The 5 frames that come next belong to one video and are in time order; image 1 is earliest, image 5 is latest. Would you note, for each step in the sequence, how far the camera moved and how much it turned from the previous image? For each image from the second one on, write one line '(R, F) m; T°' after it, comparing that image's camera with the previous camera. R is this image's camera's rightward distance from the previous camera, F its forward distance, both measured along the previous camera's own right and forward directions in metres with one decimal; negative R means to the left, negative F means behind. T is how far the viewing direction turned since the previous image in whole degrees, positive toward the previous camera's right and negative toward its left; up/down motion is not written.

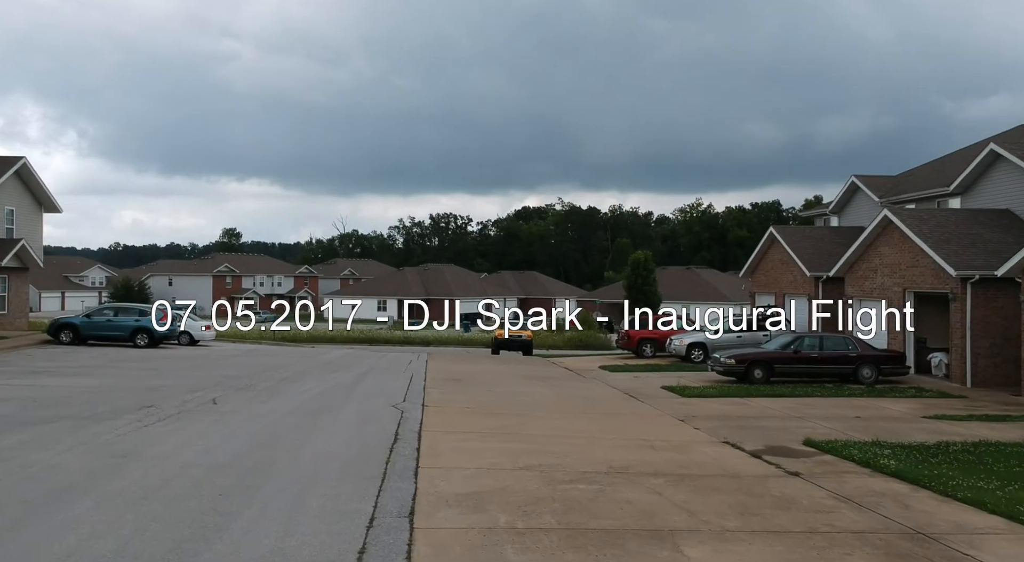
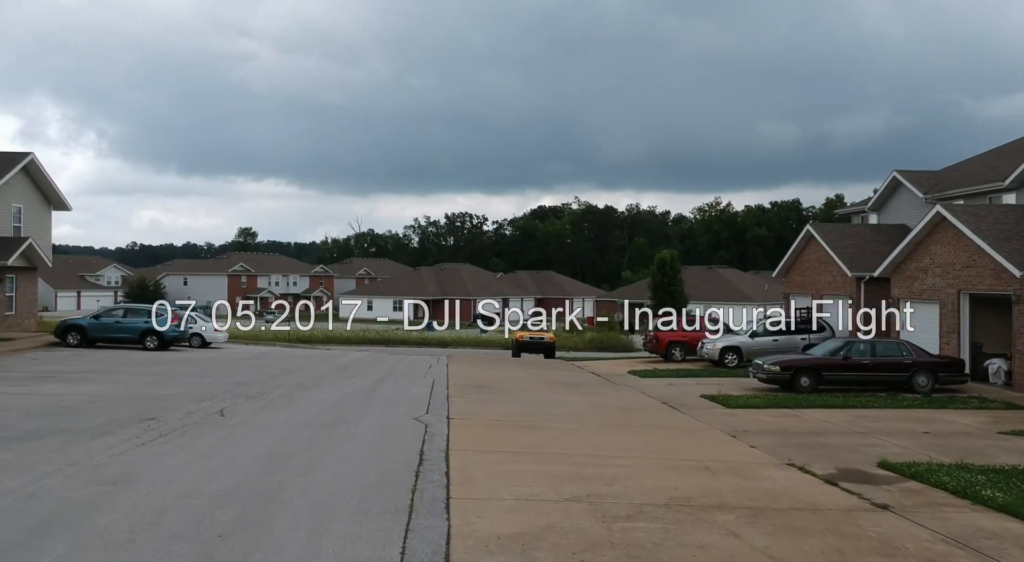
(-0.3, +1.3) m; -1°
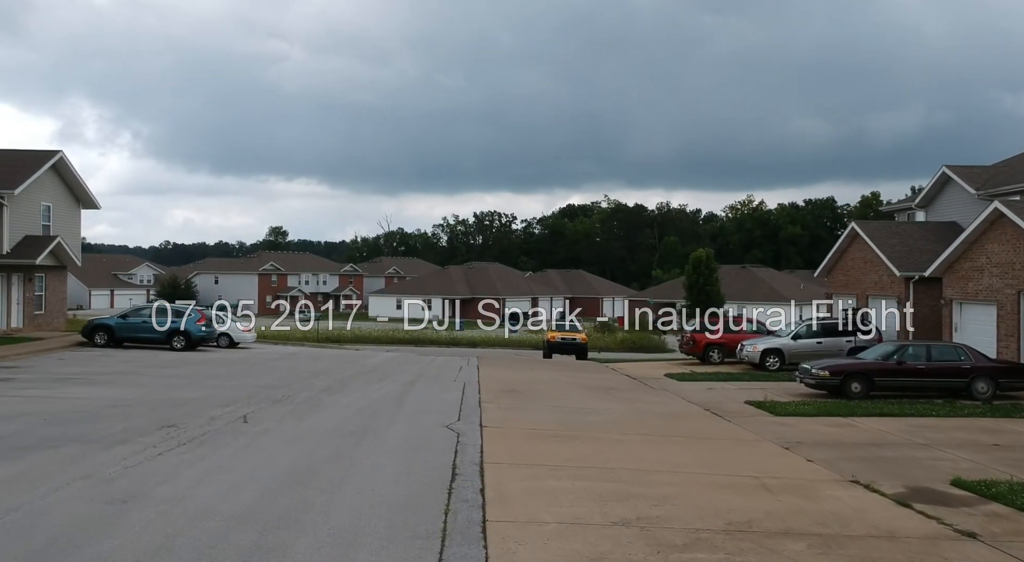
(-0.1, +0.8) m; -2°
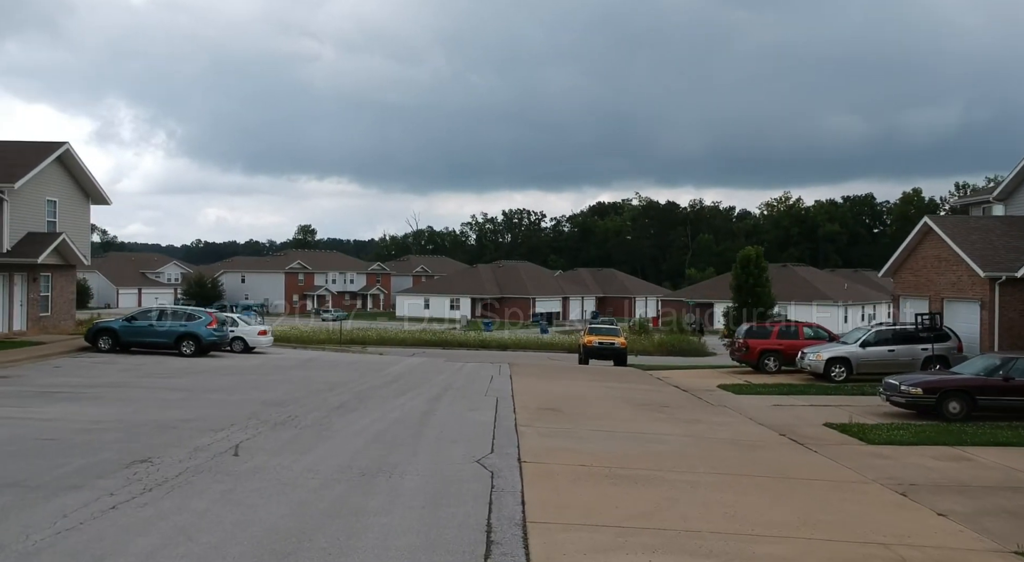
(-0.2, +2.4) m; -2°
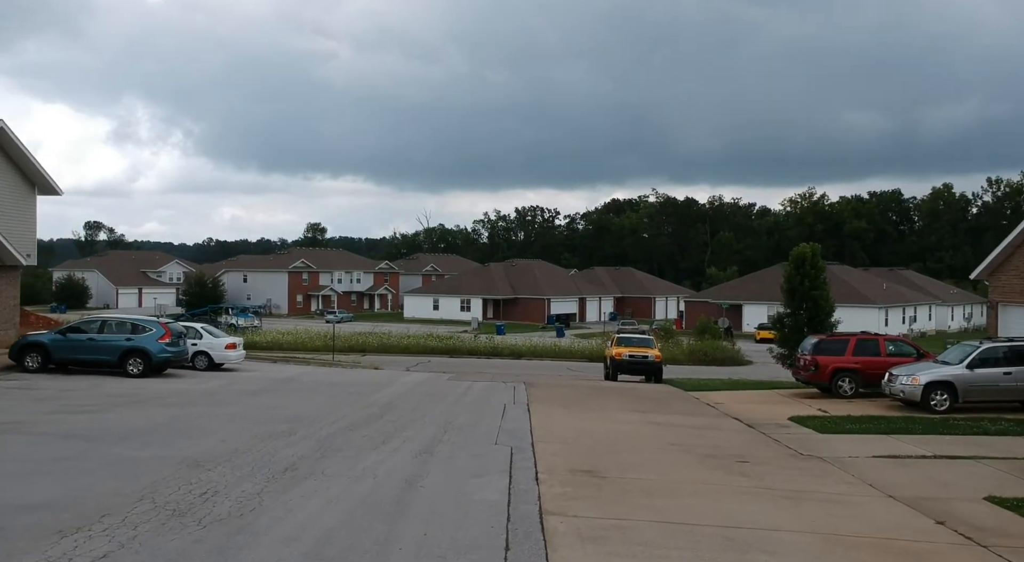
(-0.1, +4.7) m; -1°
